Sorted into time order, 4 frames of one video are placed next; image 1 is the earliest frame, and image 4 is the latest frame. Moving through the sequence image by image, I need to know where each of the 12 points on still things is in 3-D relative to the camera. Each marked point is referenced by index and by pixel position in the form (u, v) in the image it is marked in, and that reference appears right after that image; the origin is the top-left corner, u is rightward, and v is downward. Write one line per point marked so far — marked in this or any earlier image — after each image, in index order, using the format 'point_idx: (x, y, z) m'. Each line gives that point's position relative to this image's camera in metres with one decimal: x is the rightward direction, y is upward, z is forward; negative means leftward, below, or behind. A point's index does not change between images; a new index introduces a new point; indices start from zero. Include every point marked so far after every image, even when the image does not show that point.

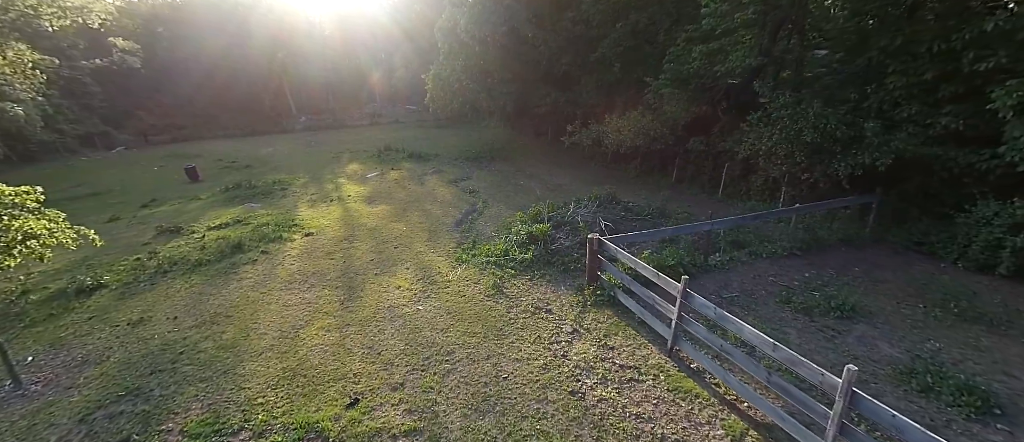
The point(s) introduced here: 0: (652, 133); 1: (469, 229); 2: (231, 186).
0: (+3.3, +2.1, +9.0) m
1: (-0.8, -0.2, +7.2) m
2: (-7.7, +1.0, +10.6) m
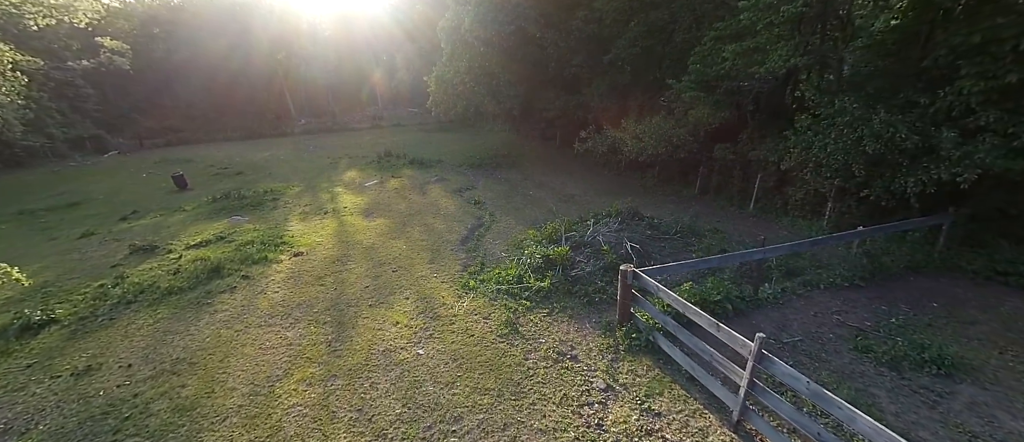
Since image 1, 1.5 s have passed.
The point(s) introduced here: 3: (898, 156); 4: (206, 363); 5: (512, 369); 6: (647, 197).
0: (+3.5, +1.7, +8.3) m
1: (-0.6, -0.5, +6.5) m
2: (-7.5, +0.6, +9.9) m
3: (+4.9, +0.8, +4.9) m
4: (-3.1, -1.4, +3.9) m
5: (0.0, -1.4, +3.7) m
6: (+3.1, +0.5, +8.8) m
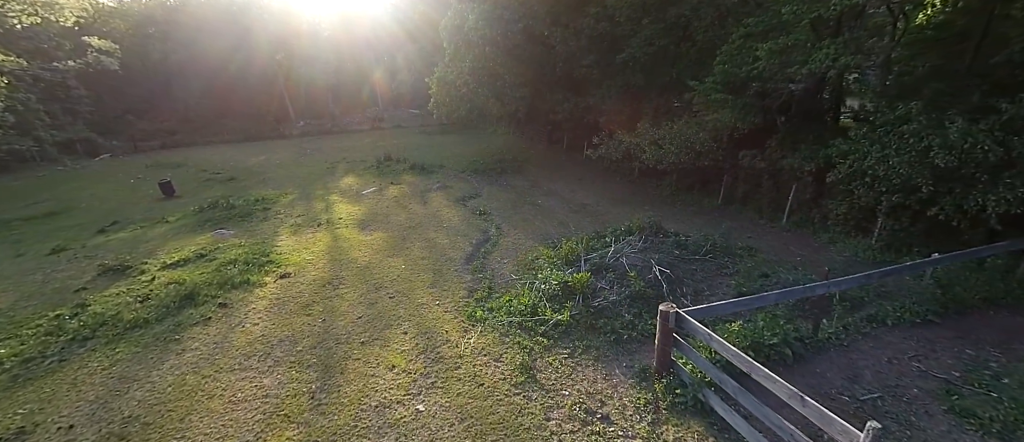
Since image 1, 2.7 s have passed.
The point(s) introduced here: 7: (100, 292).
0: (+3.7, +1.5, +7.6) m
1: (-0.5, -0.7, +5.8) m
2: (-7.3, +0.4, +9.2) m
3: (+5.0, +0.6, +4.2) m
4: (-2.9, -1.7, +3.2) m
5: (+0.2, -1.7, +3.1) m
6: (+3.3, +0.3, +8.1) m
7: (-5.7, -1.0, +5.3) m
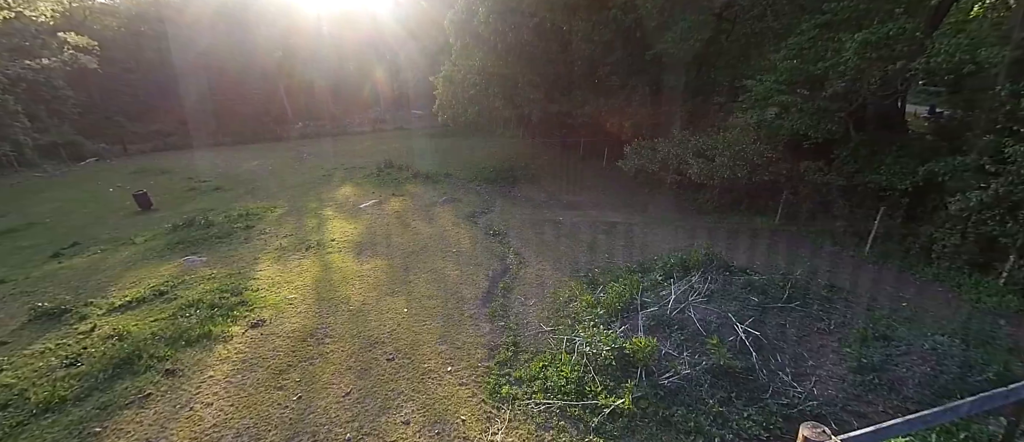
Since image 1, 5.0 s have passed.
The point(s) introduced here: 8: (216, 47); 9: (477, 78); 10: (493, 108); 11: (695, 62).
0: (+4.0, +1.0, +6.4) m
1: (-0.1, -1.1, +4.7) m
2: (-7.0, 0.0, +8.1) m
3: (+5.4, +0.1, +3.0) m
4: (-2.6, -2.1, +2.1) m
5: (+0.5, -2.1, +1.9) m
6: (+3.6, -0.1, +6.9) m
7: (-5.3, -1.4, +4.2) m
8: (-15.6, +9.2, +19.7) m
9: (-1.1, +4.3, +11.6) m
10: (-0.6, +3.6, +12.3) m
11: (+4.0, +3.4, +8.2) m
